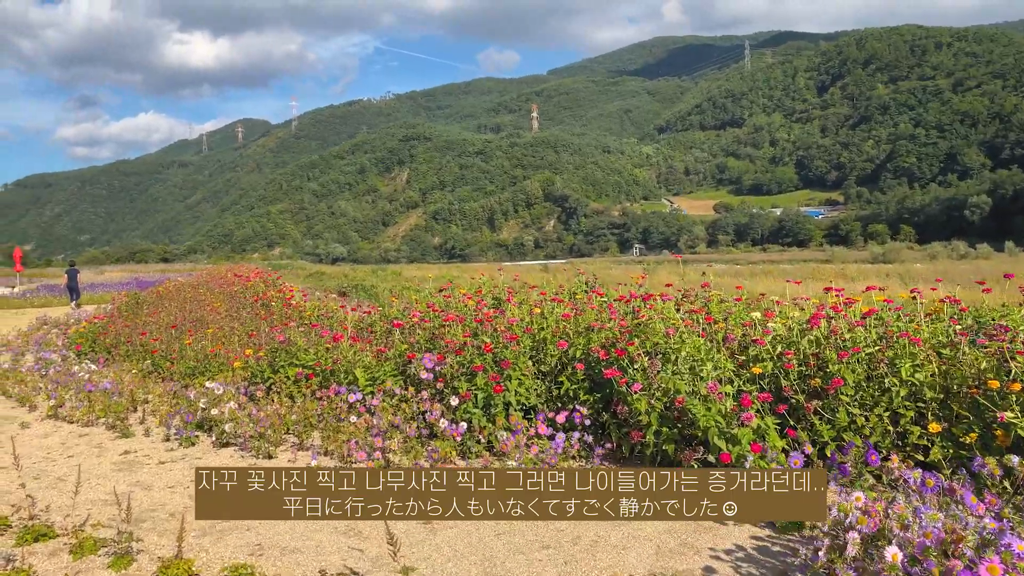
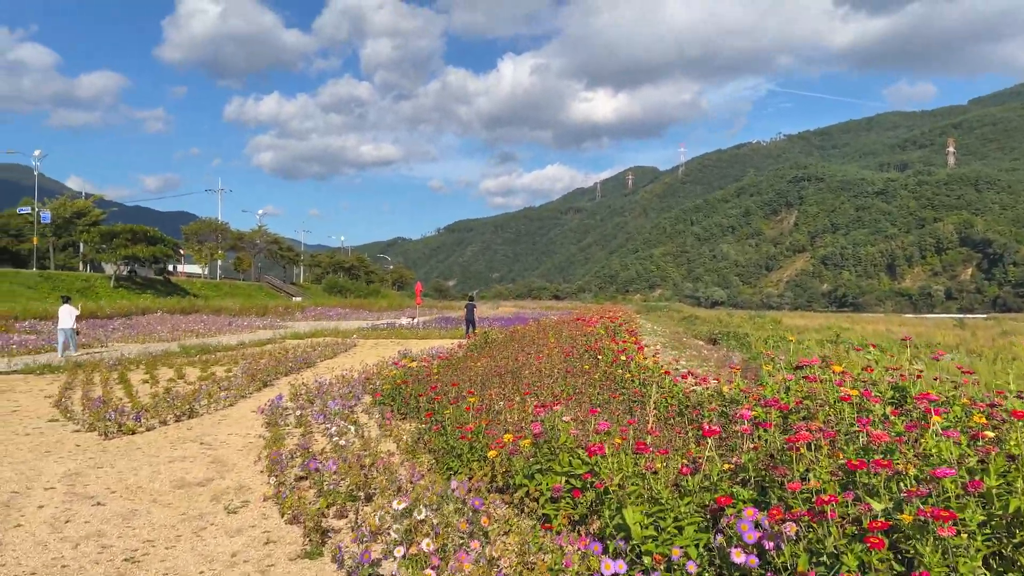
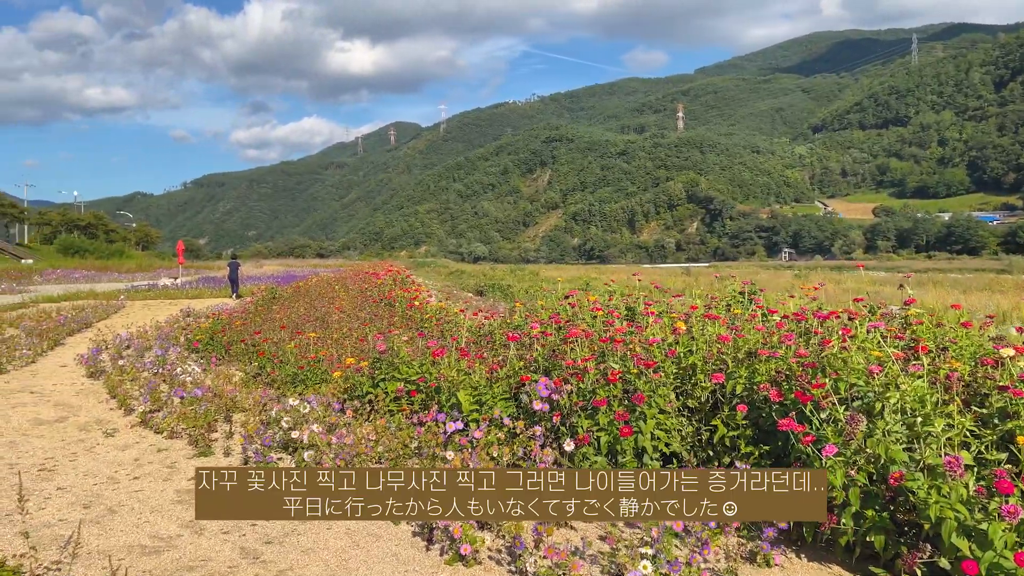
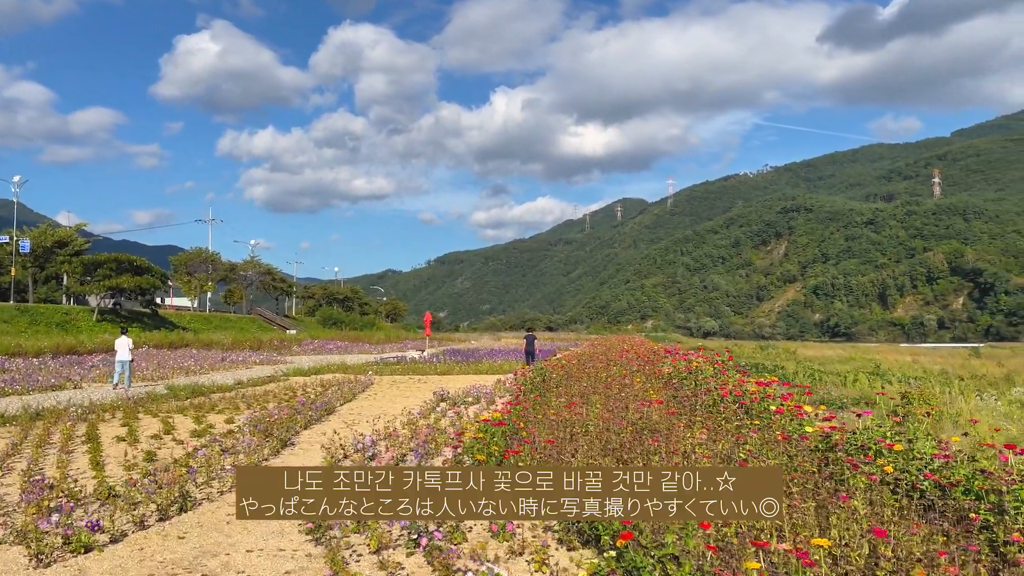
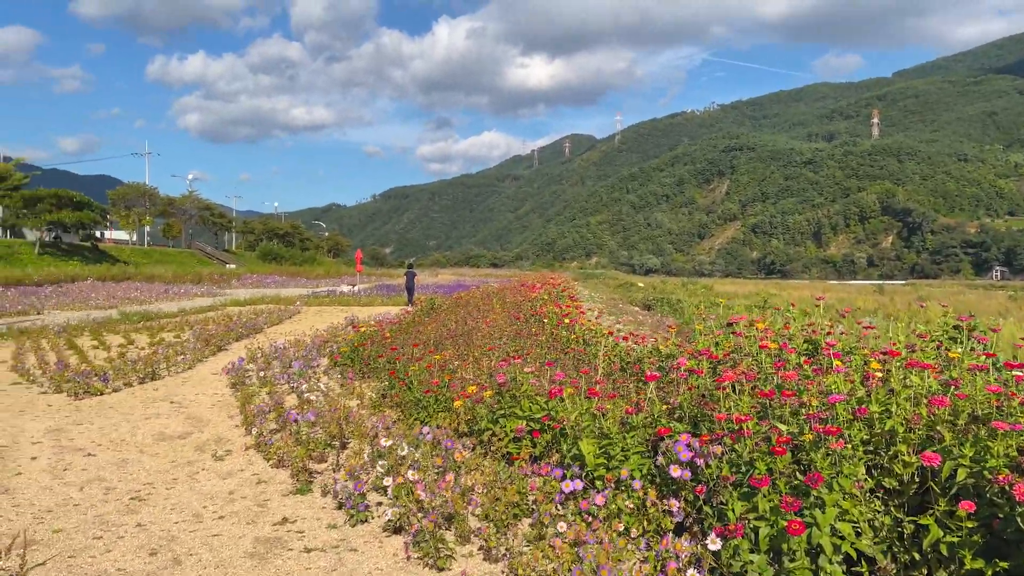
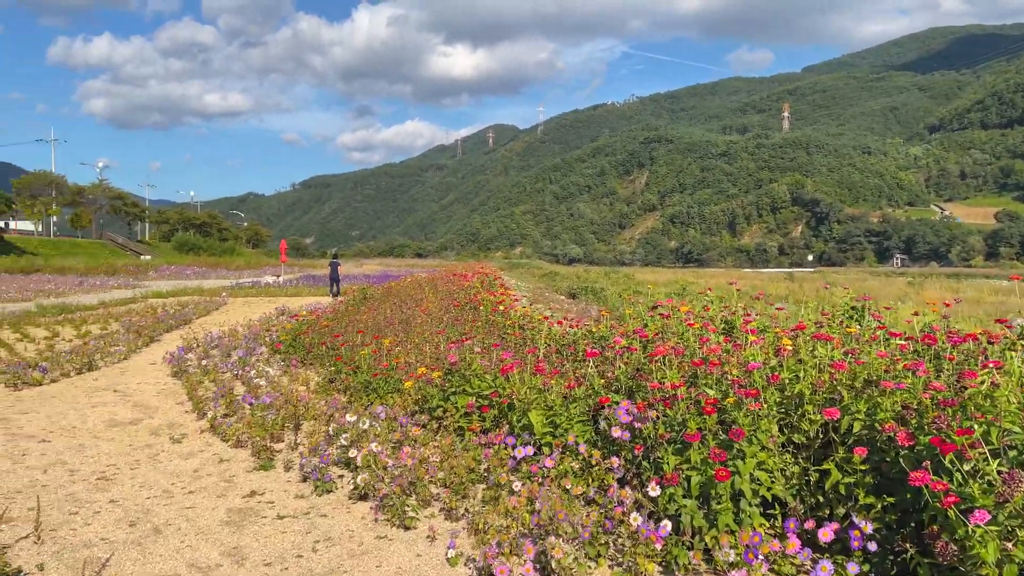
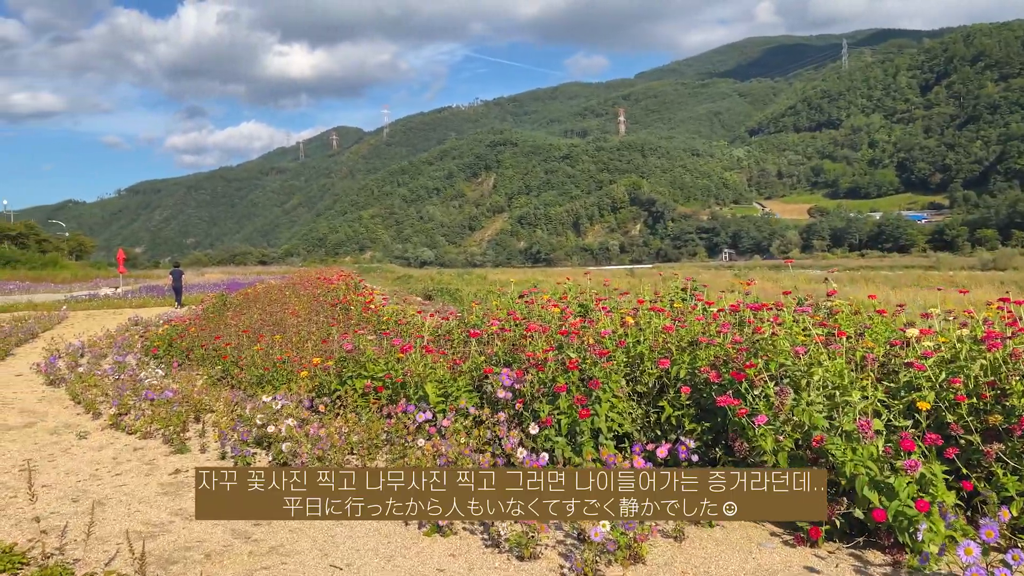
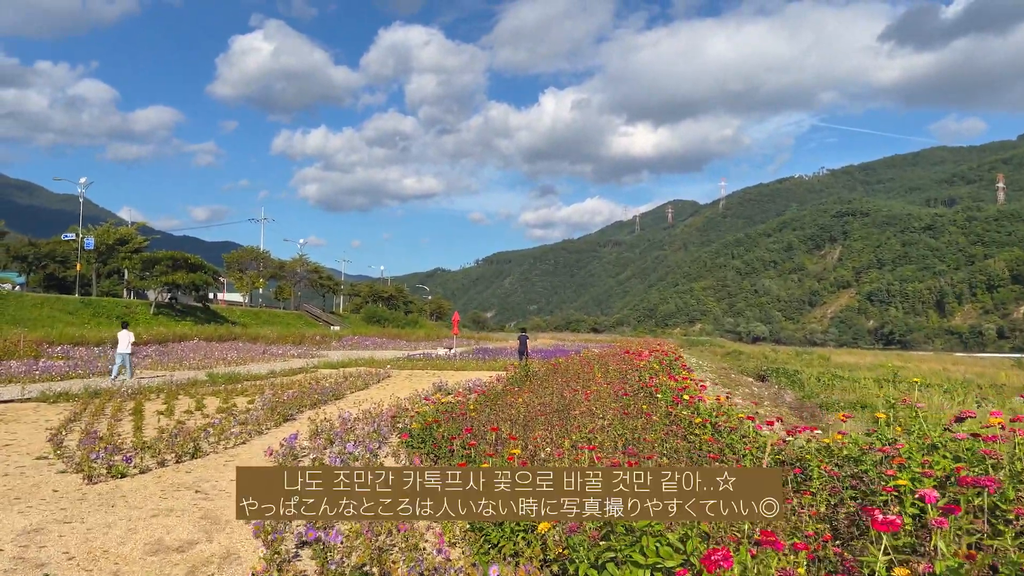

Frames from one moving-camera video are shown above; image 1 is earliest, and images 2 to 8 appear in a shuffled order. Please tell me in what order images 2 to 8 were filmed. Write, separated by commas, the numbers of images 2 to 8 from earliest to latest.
7, 3, 6, 5, 2, 8, 4
